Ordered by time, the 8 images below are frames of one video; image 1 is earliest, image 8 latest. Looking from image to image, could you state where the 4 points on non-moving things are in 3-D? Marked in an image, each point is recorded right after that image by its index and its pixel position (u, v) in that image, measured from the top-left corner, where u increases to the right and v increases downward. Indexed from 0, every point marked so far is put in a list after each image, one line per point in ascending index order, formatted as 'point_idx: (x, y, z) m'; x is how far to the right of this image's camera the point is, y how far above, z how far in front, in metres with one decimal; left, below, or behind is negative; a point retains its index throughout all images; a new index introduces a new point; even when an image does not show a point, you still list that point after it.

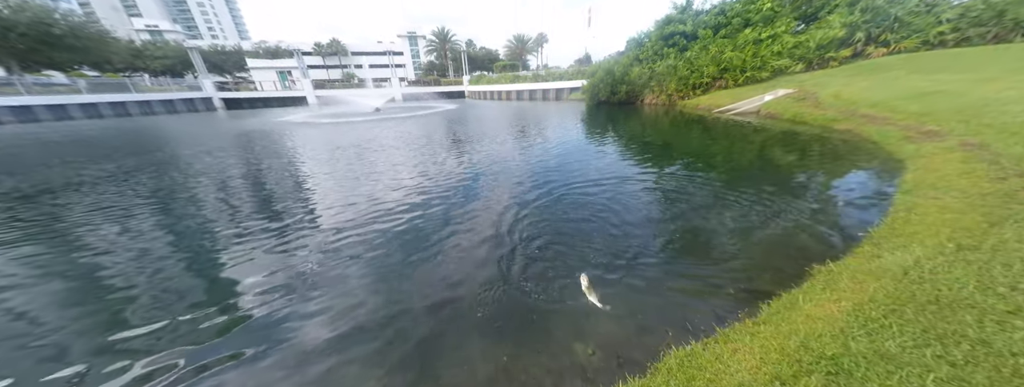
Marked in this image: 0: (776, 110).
0: (+12.5, +3.9, +14.1) m
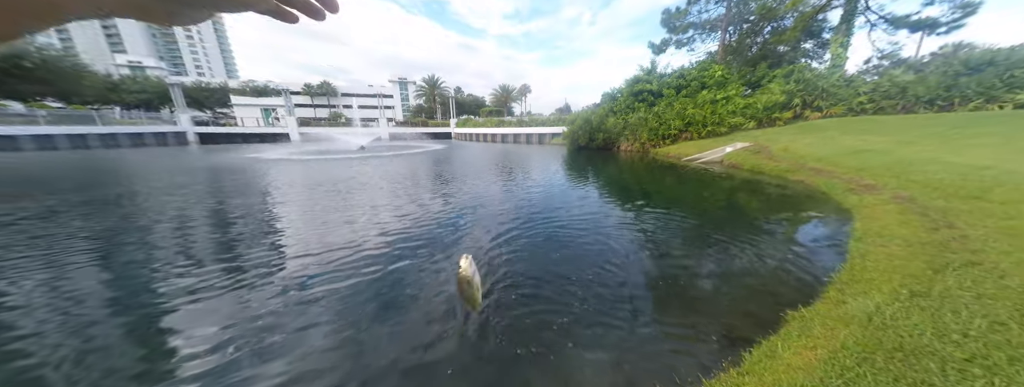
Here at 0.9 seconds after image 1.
0: (+11.6, +1.7, +15.3) m
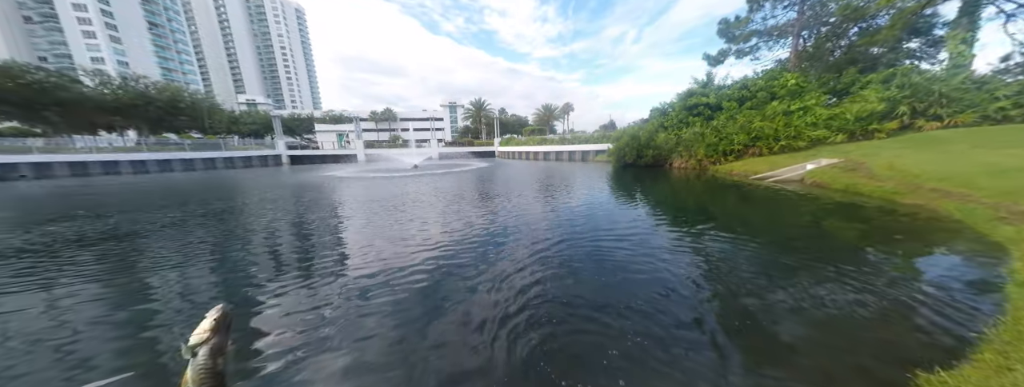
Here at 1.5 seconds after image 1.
0: (+13.8, +0.6, +13.3) m
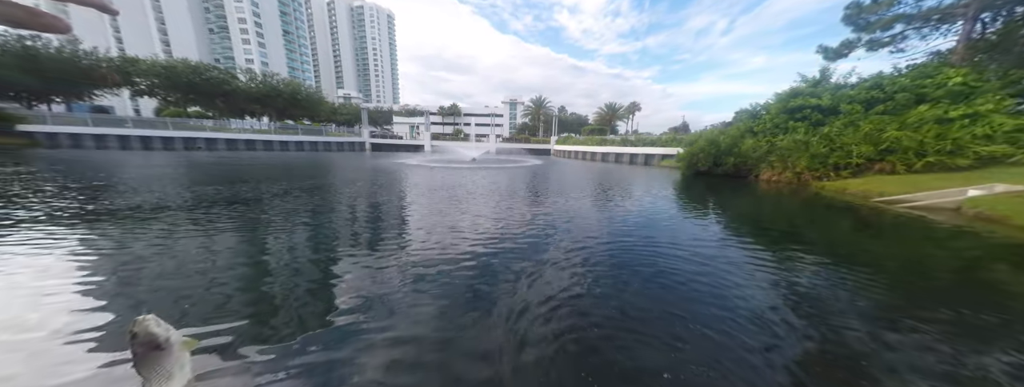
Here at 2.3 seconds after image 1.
0: (+16.2, -0.6, +10.0) m
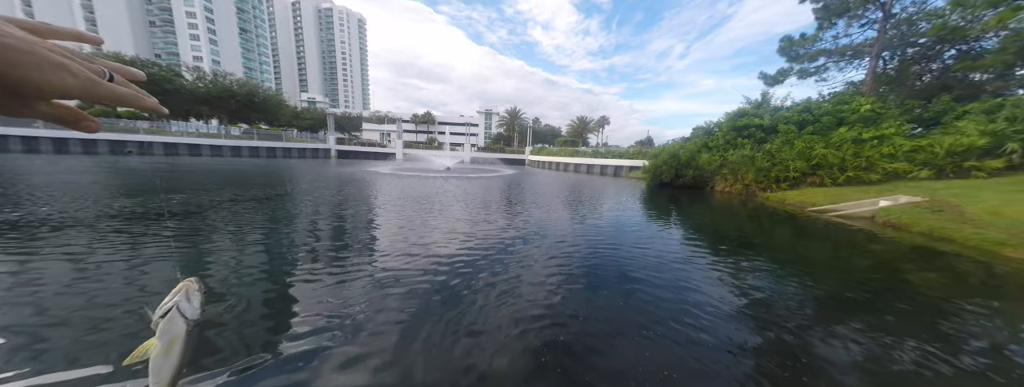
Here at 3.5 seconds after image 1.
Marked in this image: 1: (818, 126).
0: (+15.2, -1.0, +11.7) m
1: (+19.2, +4.3, +18.6) m
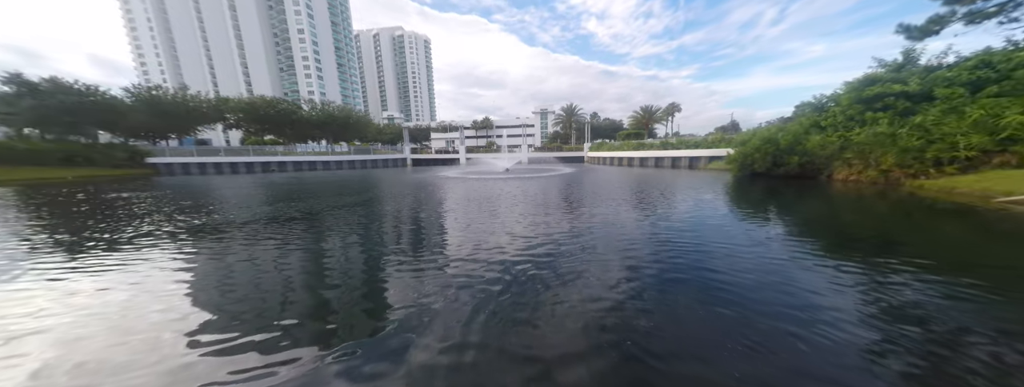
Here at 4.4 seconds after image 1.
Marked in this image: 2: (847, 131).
0: (+17.4, -0.4, +7.7) m
1: (+22.5, +5.1, +13.7) m
2: (+19.9, +3.7, +17.6) m
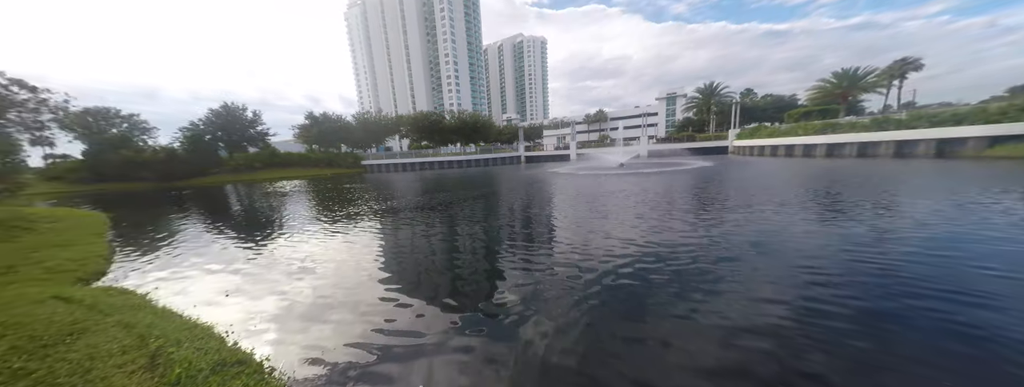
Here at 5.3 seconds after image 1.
0: (+19.7, -0.5, +1.3) m
1: (+26.7, +5.0, +4.8) m
2: (+25.7, +3.7, +9.5) m
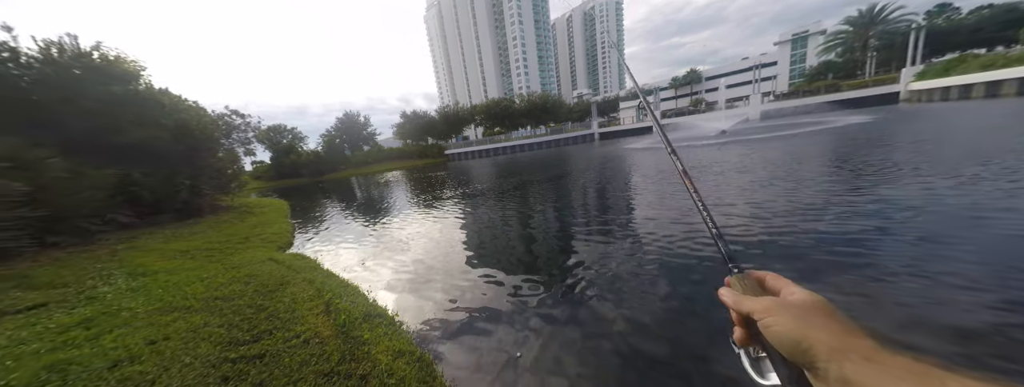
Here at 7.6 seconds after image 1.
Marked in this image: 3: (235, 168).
0: (+19.9, +0.7, -2.6) m
1: (+27.2, +6.7, -1.2) m
2: (+27.5, +5.7, +3.6) m
3: (-16.7, +1.6, +17.8) m
